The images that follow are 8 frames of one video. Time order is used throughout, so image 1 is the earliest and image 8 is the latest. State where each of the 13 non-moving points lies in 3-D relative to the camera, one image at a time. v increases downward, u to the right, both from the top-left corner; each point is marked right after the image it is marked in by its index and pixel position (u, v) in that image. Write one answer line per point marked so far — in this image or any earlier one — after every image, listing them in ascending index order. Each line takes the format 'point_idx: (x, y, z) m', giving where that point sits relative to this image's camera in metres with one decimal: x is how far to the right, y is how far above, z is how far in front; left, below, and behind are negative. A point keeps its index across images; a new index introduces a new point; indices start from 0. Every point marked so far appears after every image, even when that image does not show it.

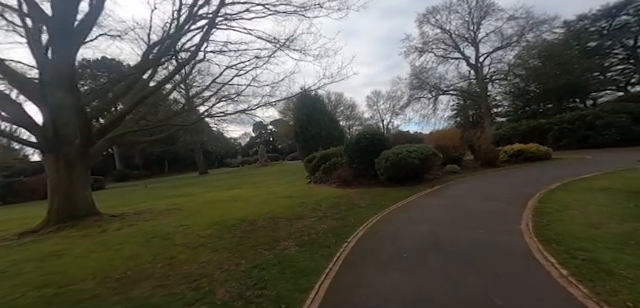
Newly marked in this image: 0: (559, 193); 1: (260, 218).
0: (+7.2, -1.2, +7.9) m
1: (-1.7, -1.8, +7.3) m
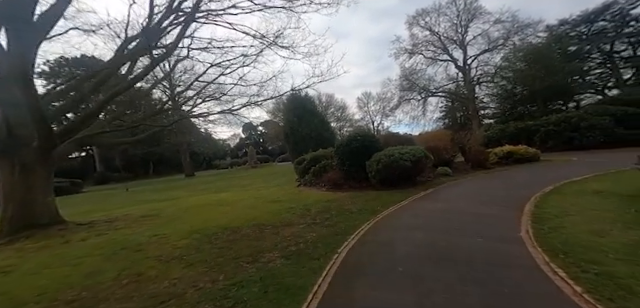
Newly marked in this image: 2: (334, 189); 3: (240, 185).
0: (+6.8, -1.2, +7.7) m
1: (-1.9, -1.8, +6.8) m
2: (+0.7, -1.6, +12.5) m
3: (-5.2, -2.0, +17.2) m
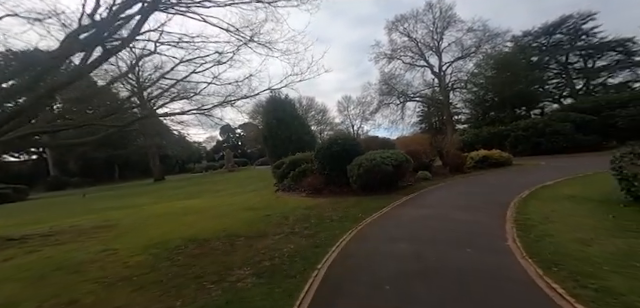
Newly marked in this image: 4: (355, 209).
0: (+6.2, -1.4, +7.7) m
1: (-2.4, -1.9, +6.2) m
2: (-0.3, -1.8, +12.0) m
3: (-6.4, -2.2, +16.2) m
4: (+1.2, -1.9, +9.0) m
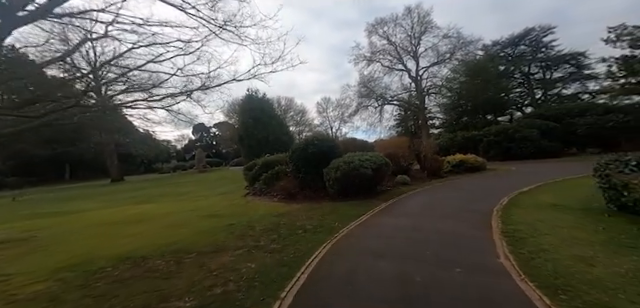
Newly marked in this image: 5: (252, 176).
0: (+5.5, -1.5, +7.4) m
1: (-3.1, -1.9, +5.1) m
2: (-1.4, -1.9, +11.1) m
3: (-7.9, -2.2, +14.8) m
4: (+0.3, -1.9, +8.2) m
5: (-3.5, -1.1, +13.8) m
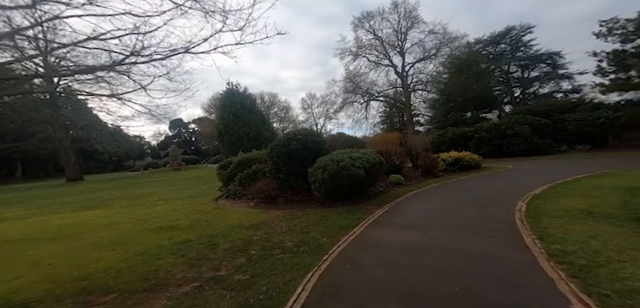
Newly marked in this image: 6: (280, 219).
0: (+5.1, -1.5, +6.0) m
1: (-3.3, -1.8, +3.3) m
2: (-1.9, -1.7, +9.4) m
3: (-8.6, -2.0, +12.7) m
4: (-0.1, -1.8, +6.6) m
5: (-4.2, -1.0, +12.0) m
6: (-1.1, -1.8, +7.6) m
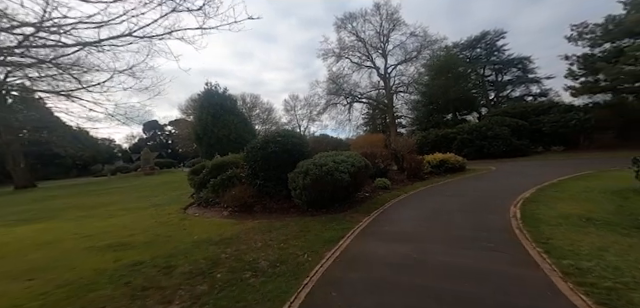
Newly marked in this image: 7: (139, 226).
0: (+4.7, -1.5, +5.6) m
1: (-3.5, -1.9, +2.3) m
2: (-2.5, -1.9, +8.5) m
3: (-9.4, -2.2, +11.4) m
4: (-0.5, -1.9, +5.8) m
5: (-5.0, -1.1, +10.9) m
6: (-1.6, -1.9, +6.7) m
7: (-4.9, -2.0, +7.3) m
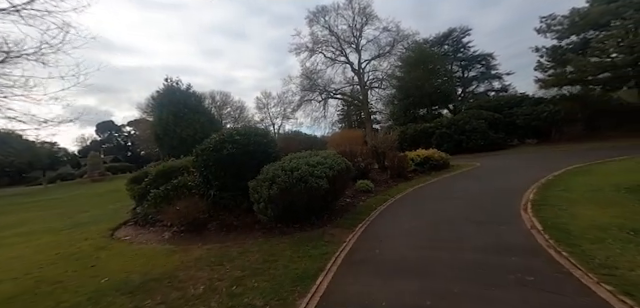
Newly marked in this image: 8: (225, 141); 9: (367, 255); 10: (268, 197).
0: (+4.3, -1.4, +4.3) m
1: (-3.6, -2.1, +0.3) m
2: (-3.2, -2.0, +6.5) m
3: (-10.3, -2.5, +8.8) m
4: (-1.0, -2.0, +4.0) m
5: (-5.9, -1.3, +8.7) m
6: (-2.2, -2.0, +4.8) m
7: (-5.5, -2.1, +5.1) m
8: (-2.6, +0.4, +7.2) m
9: (+0.8, -1.8, +5.0) m
10: (-1.2, -1.0, +6.1) m
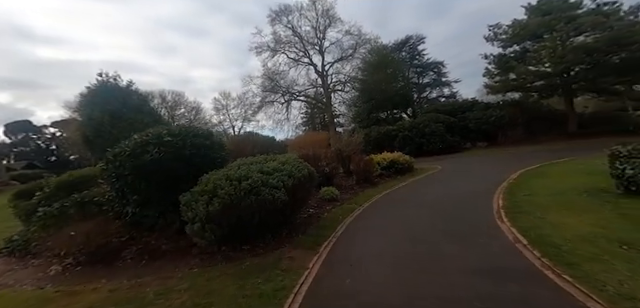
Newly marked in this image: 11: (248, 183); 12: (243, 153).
0: (+3.7, -1.5, +3.6) m
1: (-3.6, -2.1, -1.4) m
2: (-4.0, -2.1, +4.8) m
3: (-11.4, -2.6, +6.1) m
4: (-1.5, -2.1, +2.7) m
5: (-7.0, -1.4, +6.7) m
6: (-2.8, -2.1, +3.4) m
7: (-6.1, -2.3, +3.2) m
8: (-3.5, +0.3, +5.6) m
9: (+0.2, -1.9, +3.9) m
10: (-2.0, -1.1, +4.7) m
11: (-1.3, -0.5, +5.0) m
12: (-2.7, +0.1, +9.8) m
